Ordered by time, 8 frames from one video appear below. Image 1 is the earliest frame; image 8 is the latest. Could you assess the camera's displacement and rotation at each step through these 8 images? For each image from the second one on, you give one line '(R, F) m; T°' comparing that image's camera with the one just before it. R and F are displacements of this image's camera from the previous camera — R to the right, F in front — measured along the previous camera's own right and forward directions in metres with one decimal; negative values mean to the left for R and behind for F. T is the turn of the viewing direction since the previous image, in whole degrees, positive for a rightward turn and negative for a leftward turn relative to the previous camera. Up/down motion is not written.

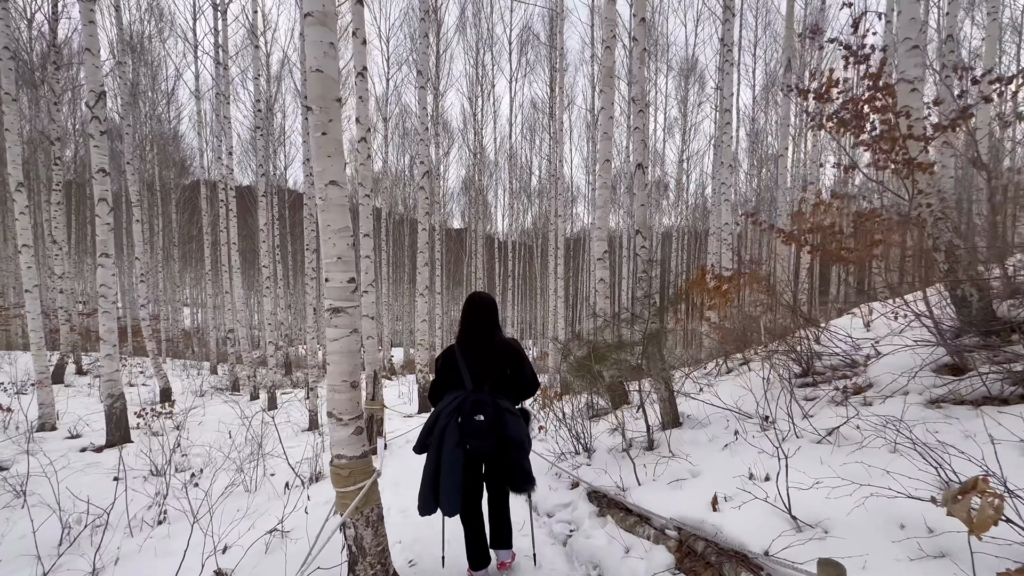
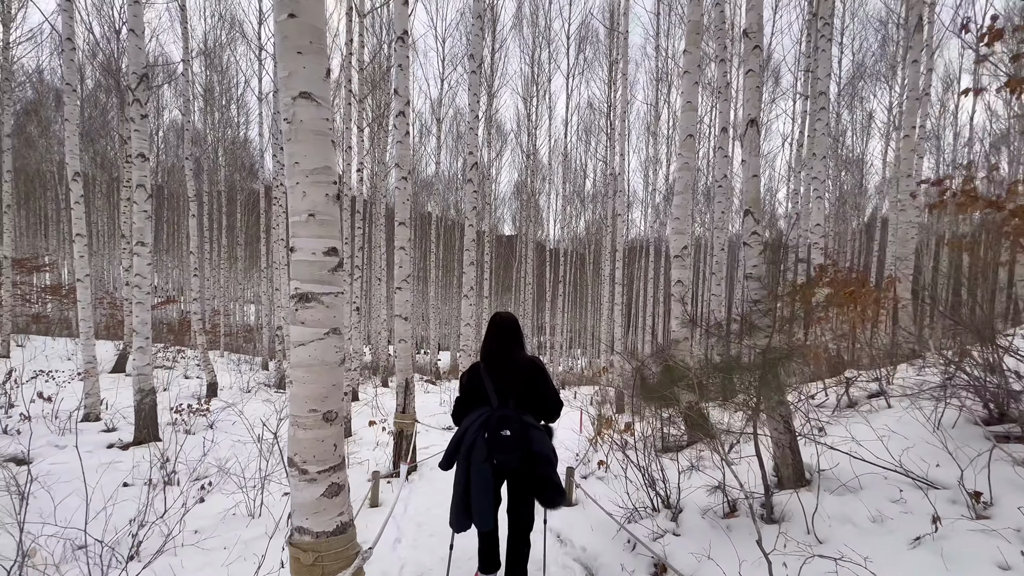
(-0.1, +0.9) m; -6°
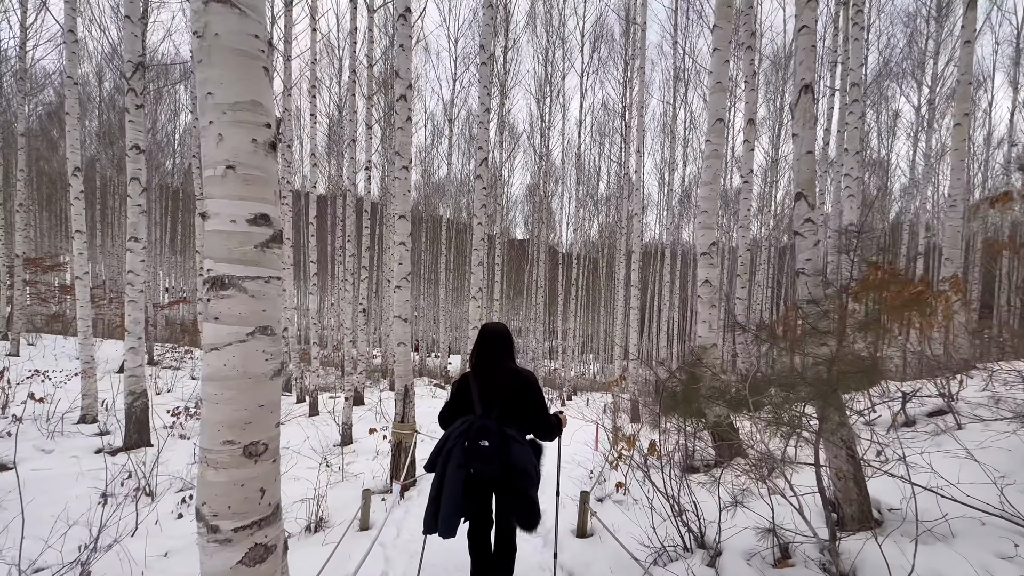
(0.0, +0.4) m; -2°
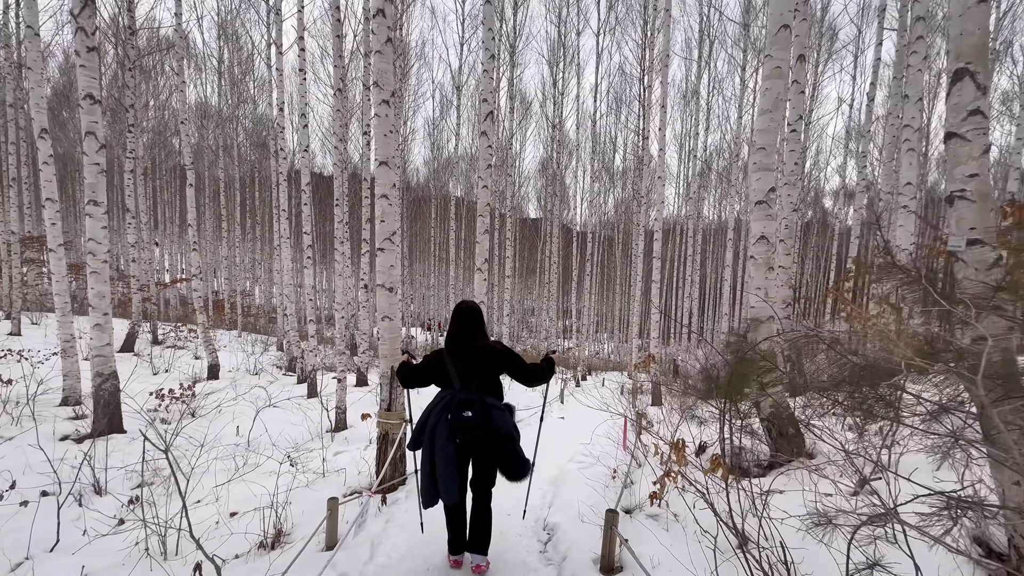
(+0.1, +0.8) m; -2°
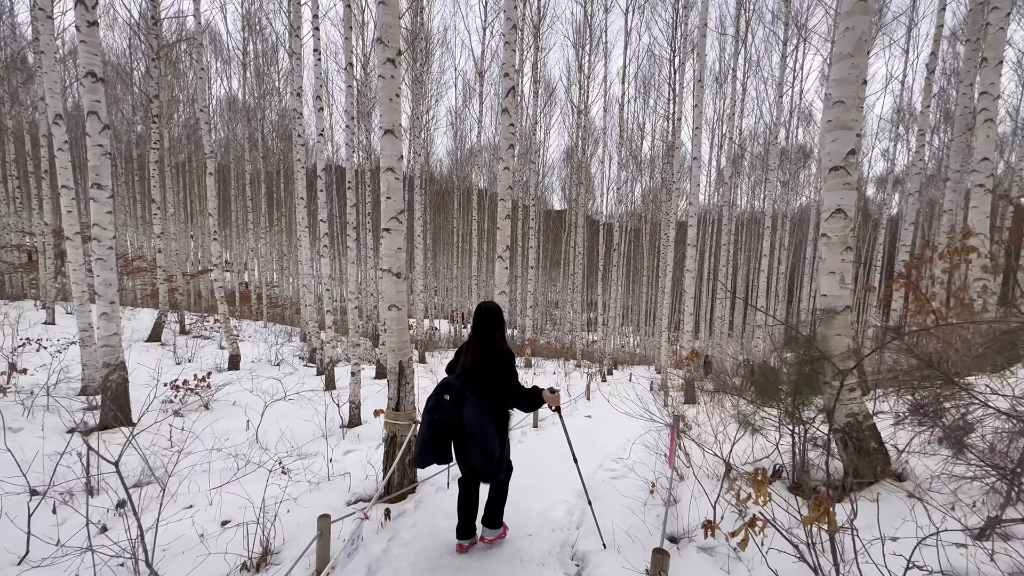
(0.0, +0.5) m; -3°
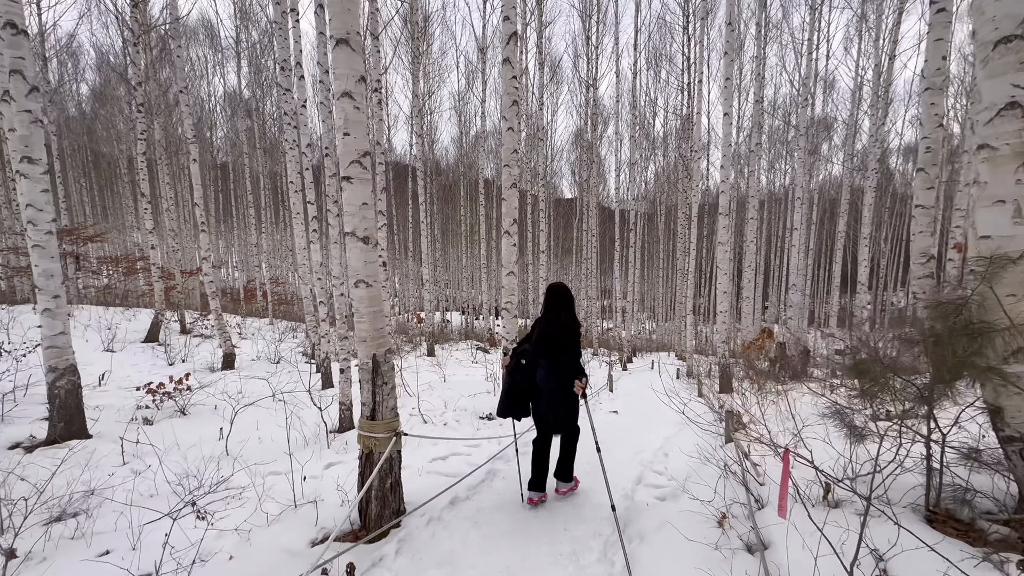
(0.0, +0.8) m; -2°
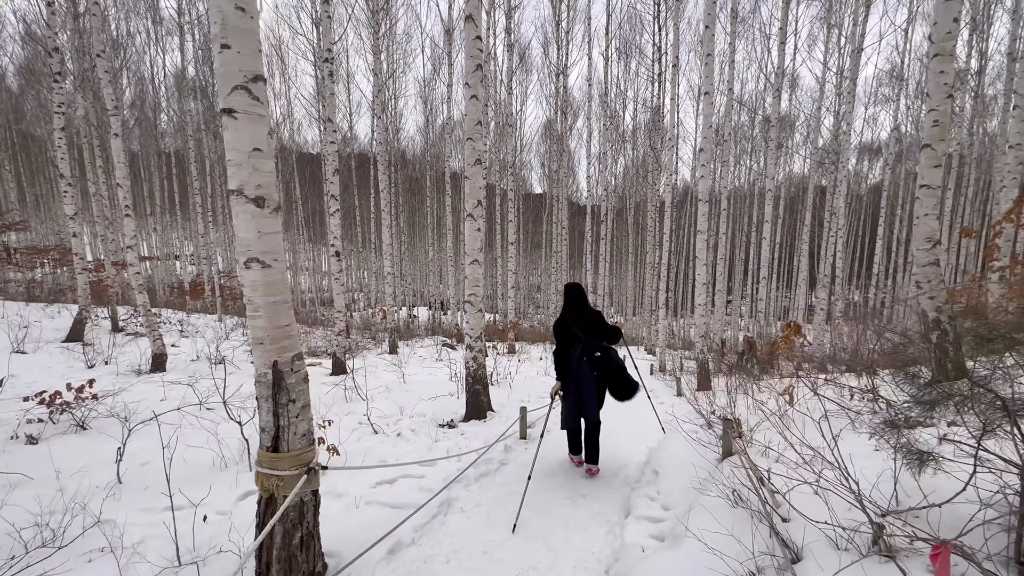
(+0.1, +0.6) m; +4°
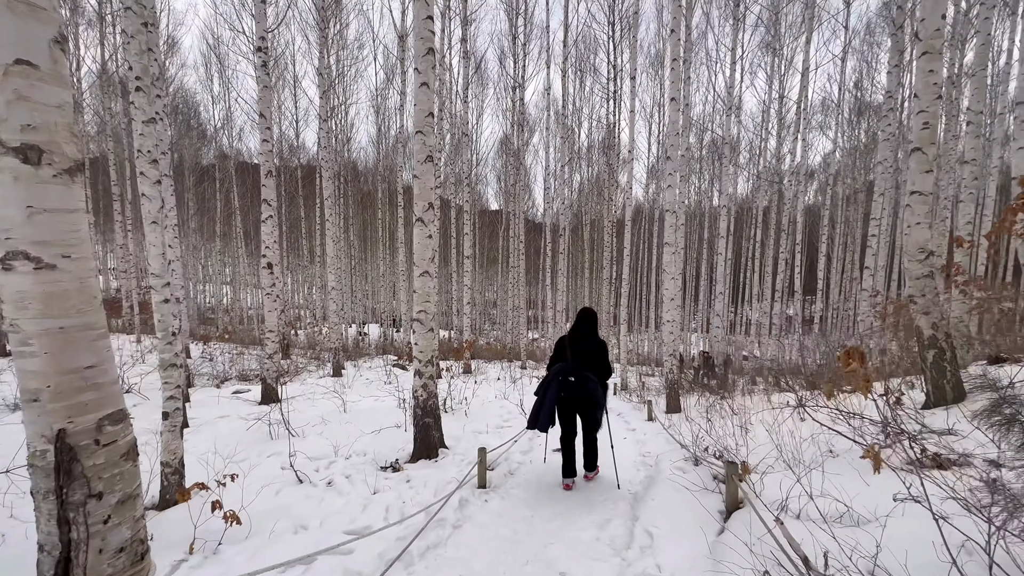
(0.0, +0.6) m; +6°
